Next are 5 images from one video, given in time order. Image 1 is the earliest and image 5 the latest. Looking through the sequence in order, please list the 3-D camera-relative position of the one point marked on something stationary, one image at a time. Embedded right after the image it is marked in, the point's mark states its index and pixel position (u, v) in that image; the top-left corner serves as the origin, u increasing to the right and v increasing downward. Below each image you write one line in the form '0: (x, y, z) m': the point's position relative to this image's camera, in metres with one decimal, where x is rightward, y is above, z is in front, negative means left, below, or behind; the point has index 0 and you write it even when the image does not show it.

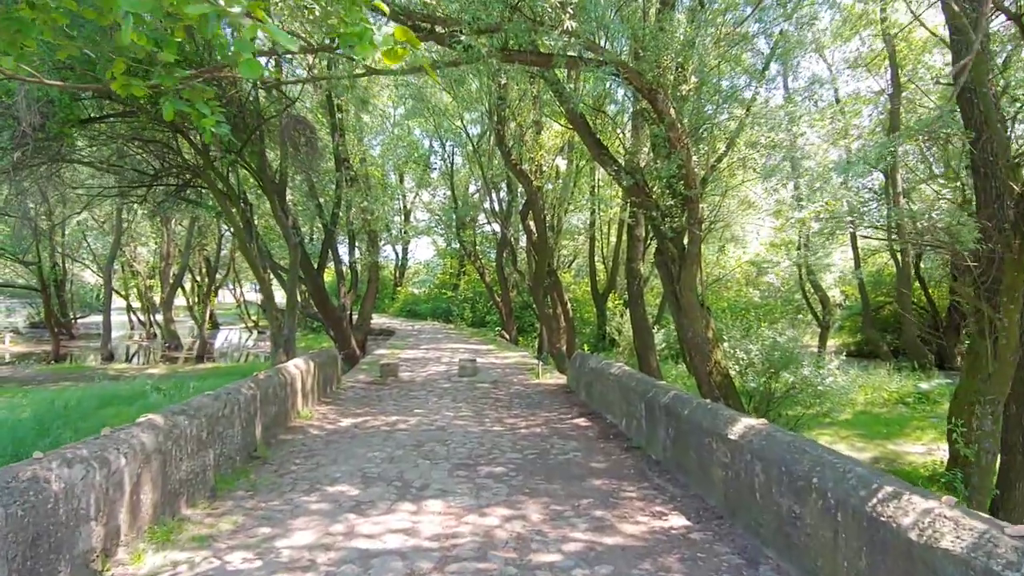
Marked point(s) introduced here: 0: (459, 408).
0: (-0.8, -1.9, +9.6) m
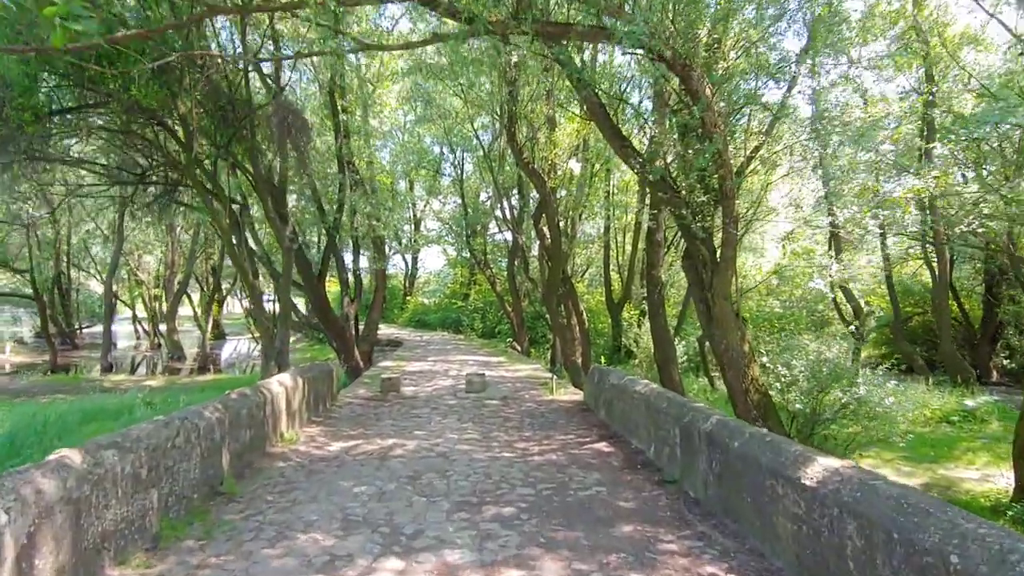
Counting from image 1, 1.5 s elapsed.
0: (-0.7, -2.0, +8.6) m
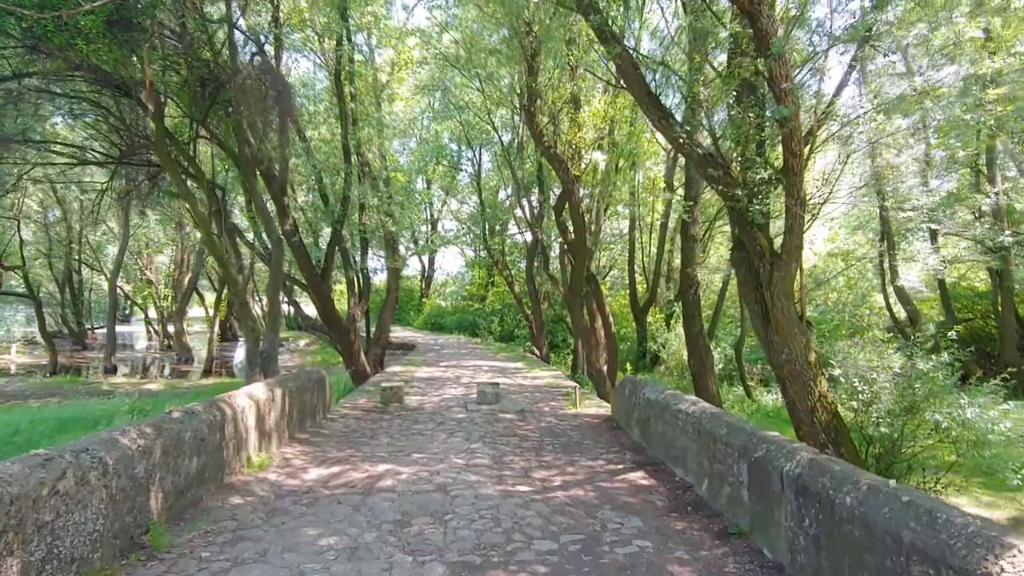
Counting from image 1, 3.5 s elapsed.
0: (-0.5, -1.9, +7.2) m
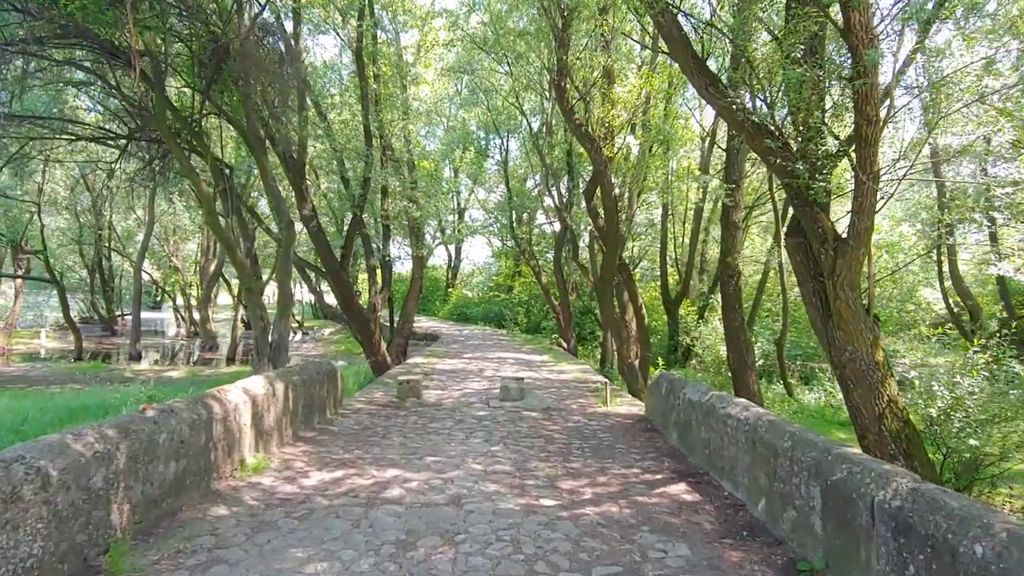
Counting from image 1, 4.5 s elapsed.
0: (-0.2, -1.8, +6.5) m
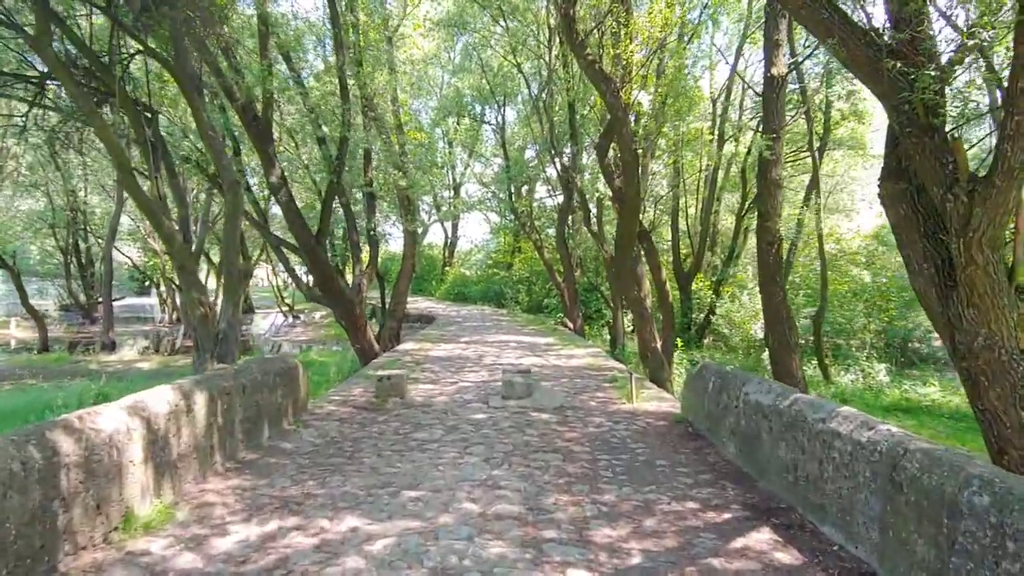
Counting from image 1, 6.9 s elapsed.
0: (-0.1, -1.5, +4.7) m
